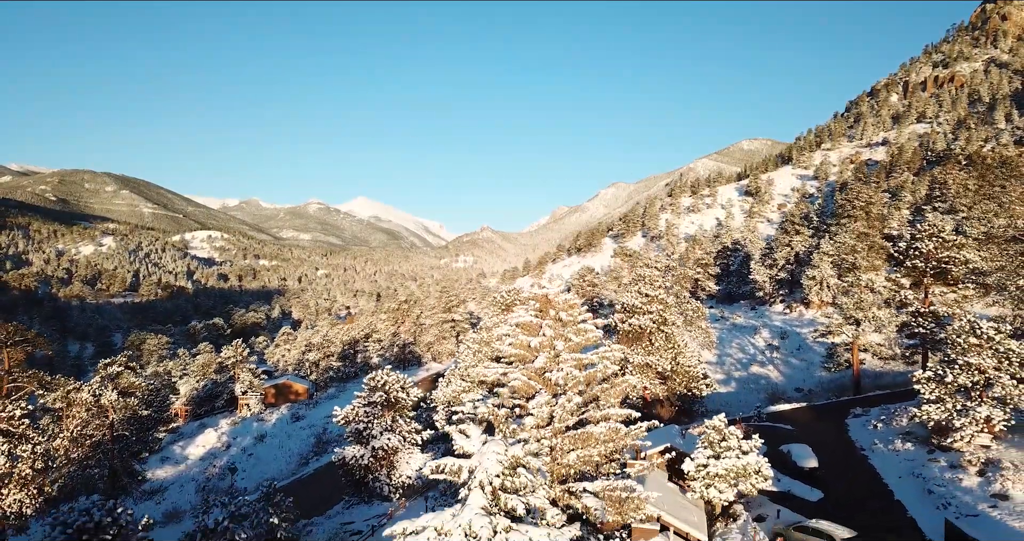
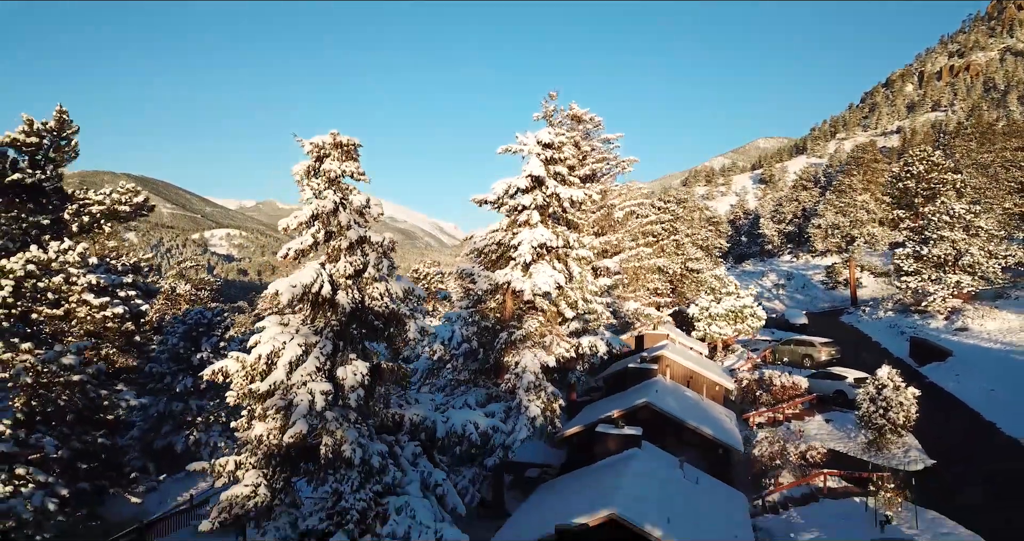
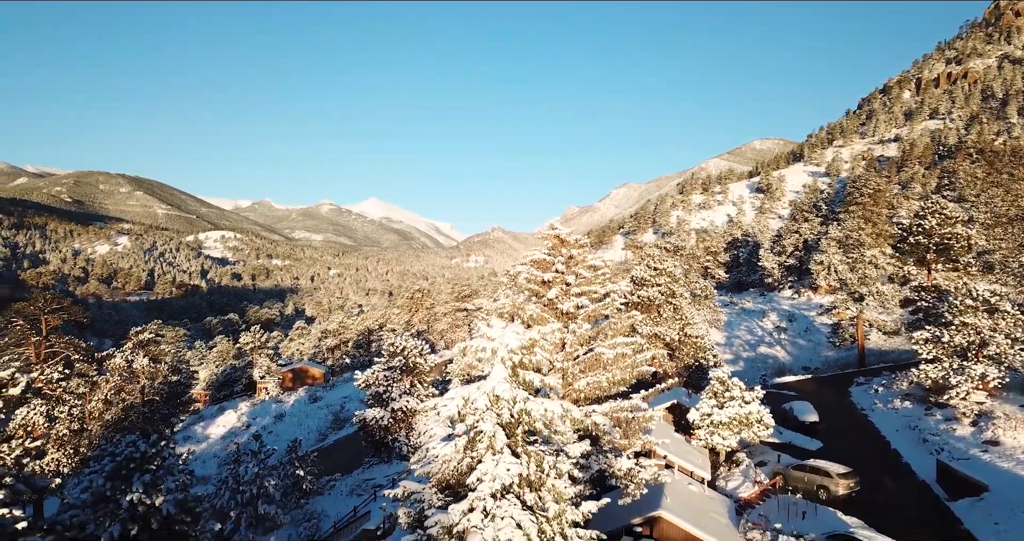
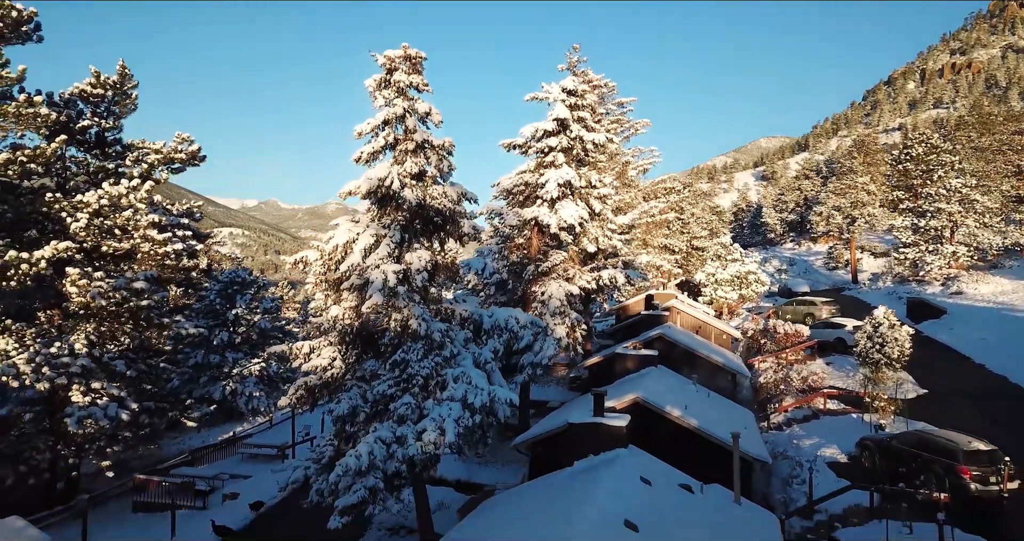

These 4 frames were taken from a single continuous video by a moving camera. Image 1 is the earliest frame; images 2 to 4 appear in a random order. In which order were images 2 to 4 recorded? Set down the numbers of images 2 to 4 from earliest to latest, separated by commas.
3, 2, 4
